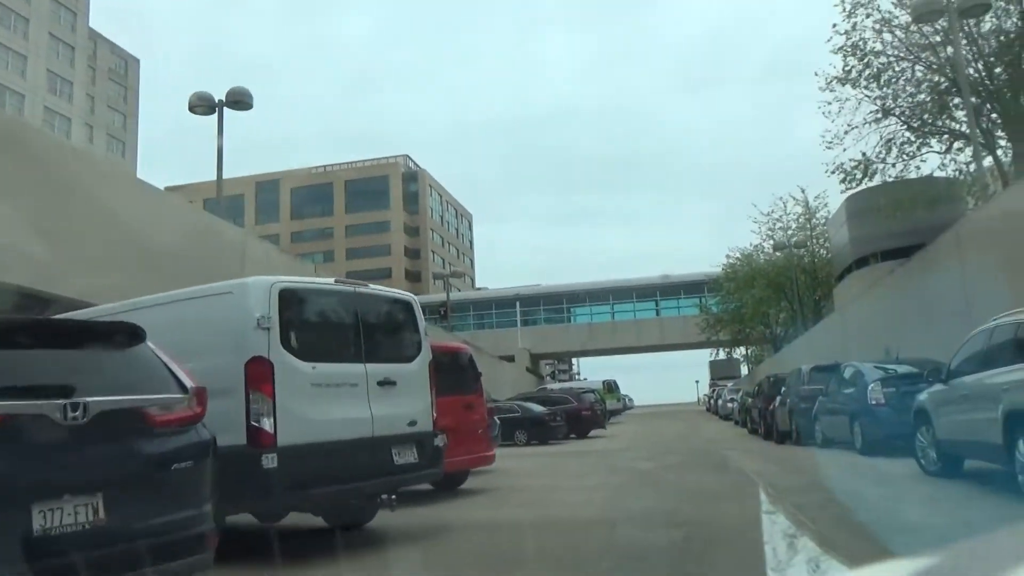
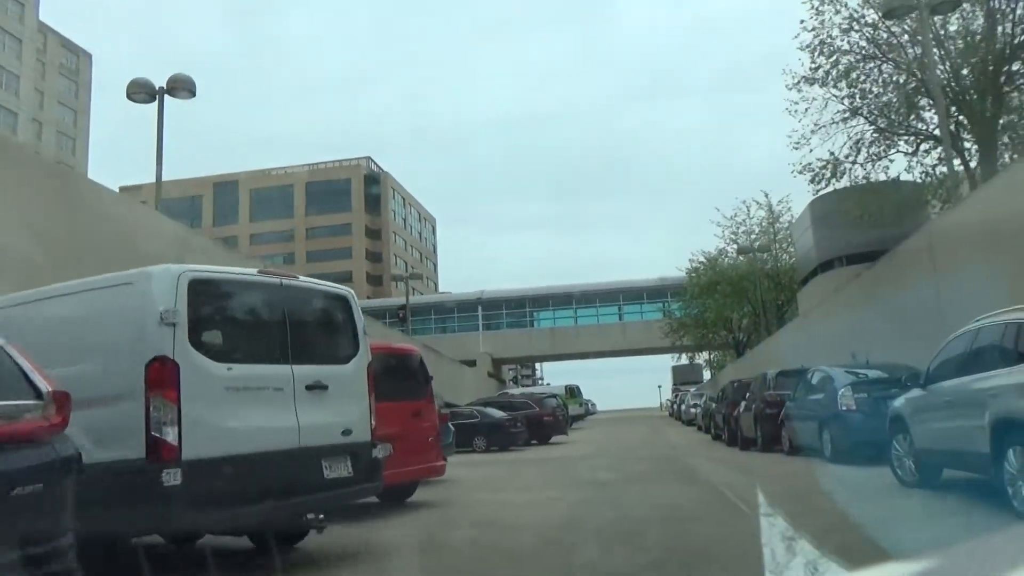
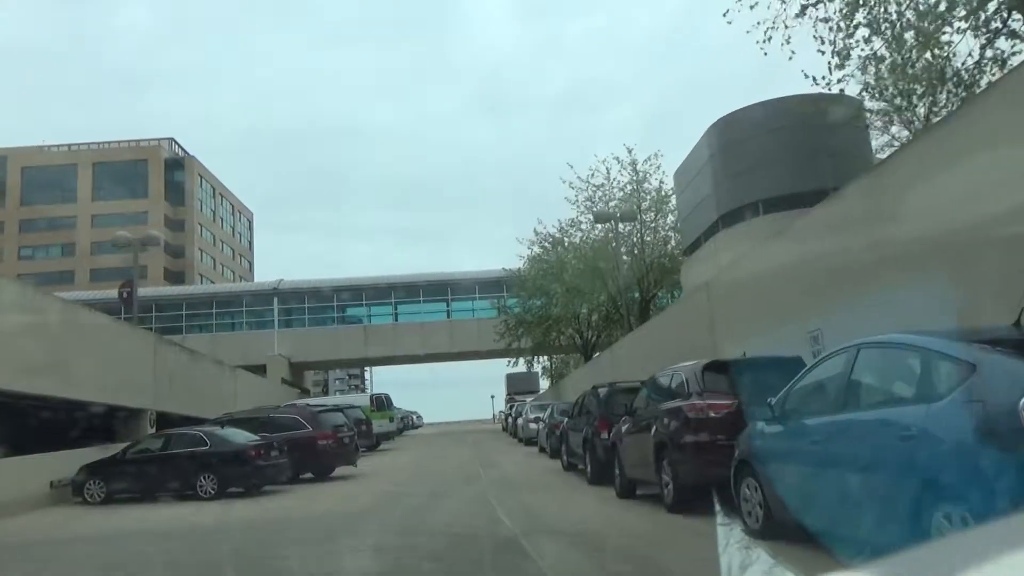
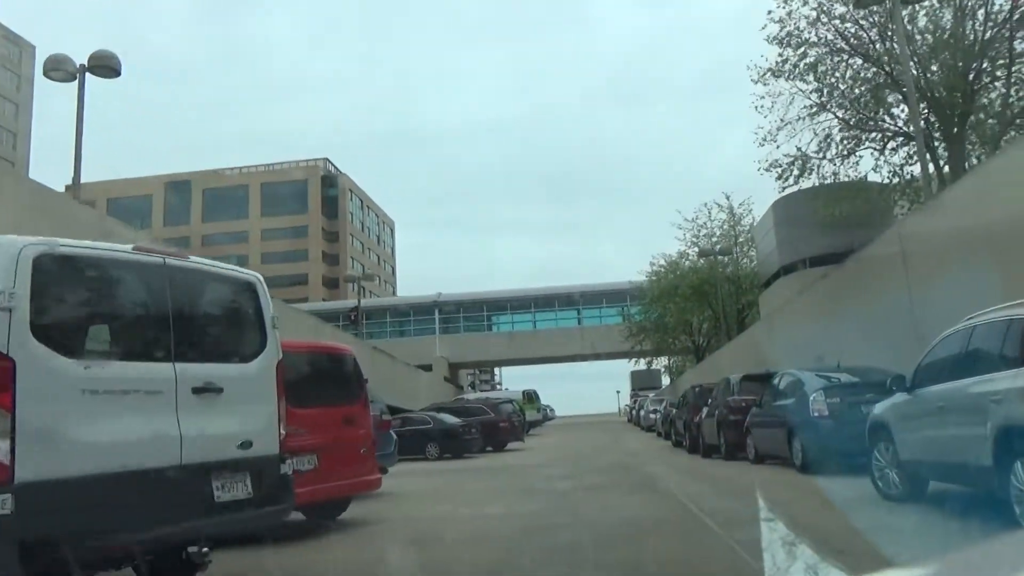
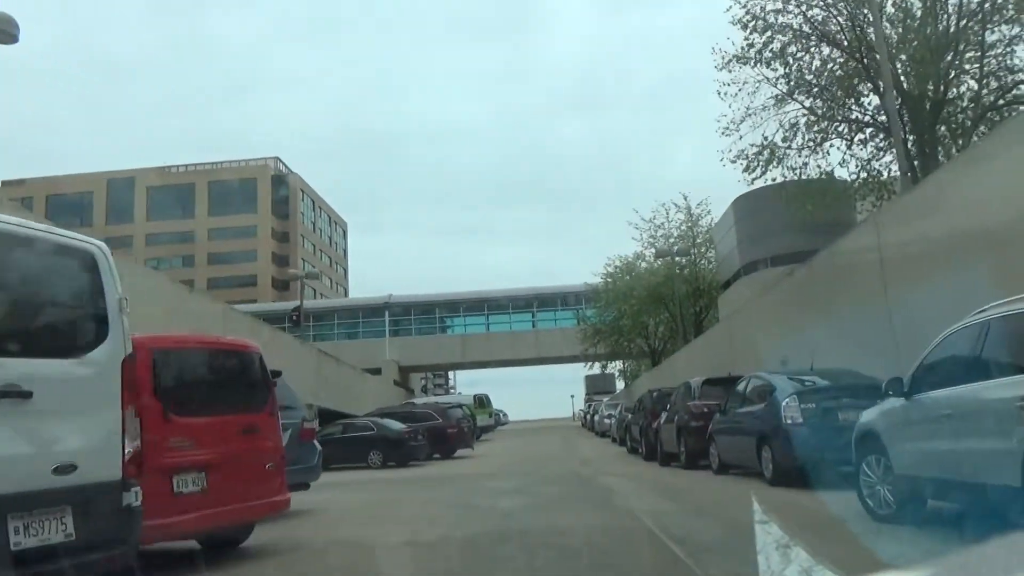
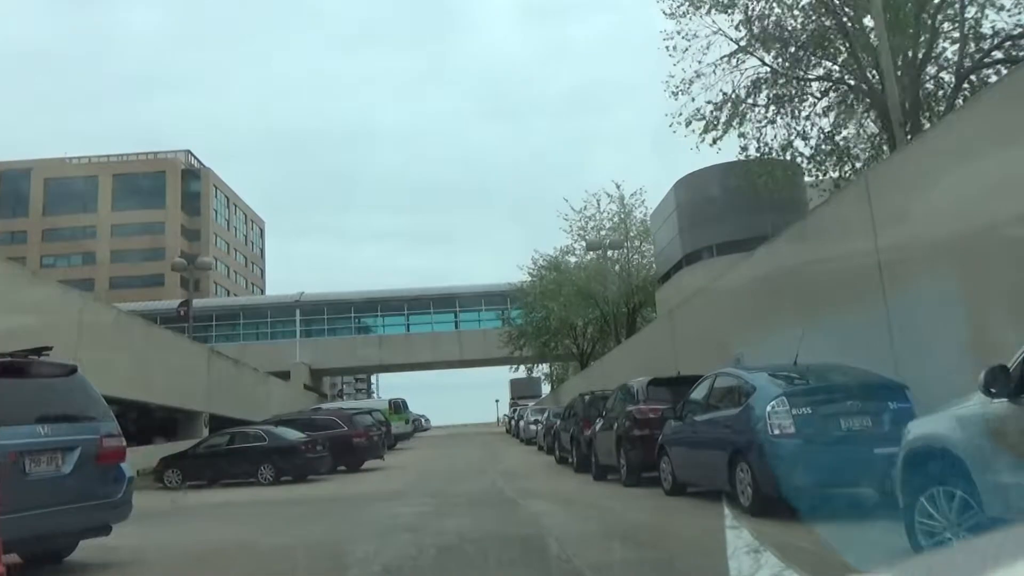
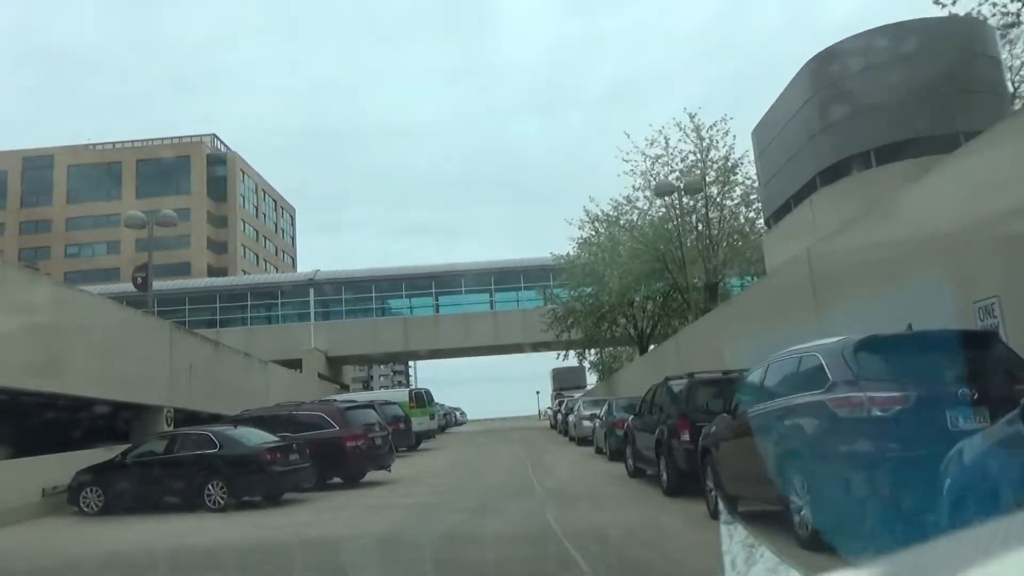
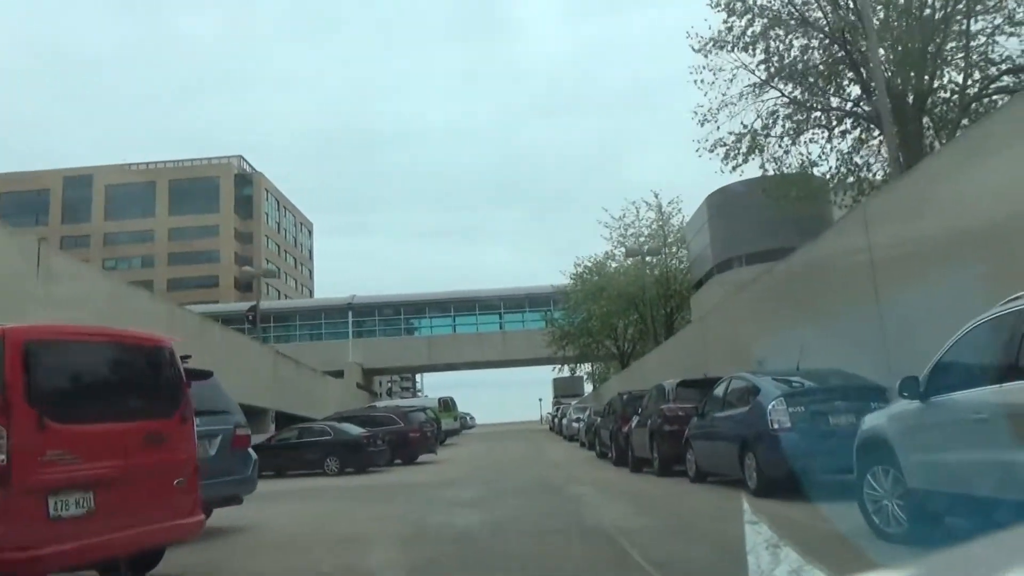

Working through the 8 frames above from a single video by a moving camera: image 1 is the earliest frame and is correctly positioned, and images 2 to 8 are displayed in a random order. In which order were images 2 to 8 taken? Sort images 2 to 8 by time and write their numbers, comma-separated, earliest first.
2, 4, 5, 8, 6, 3, 7
